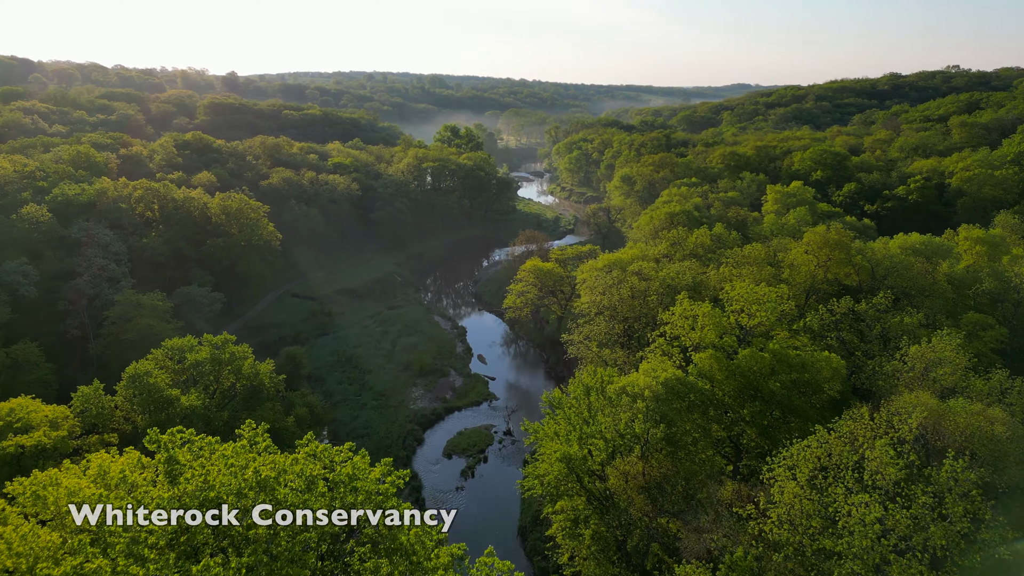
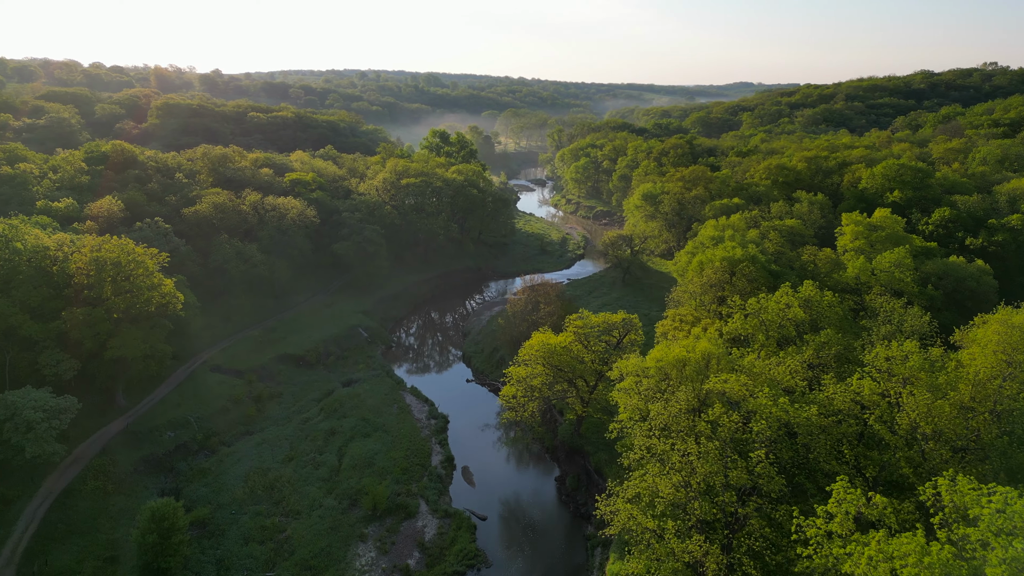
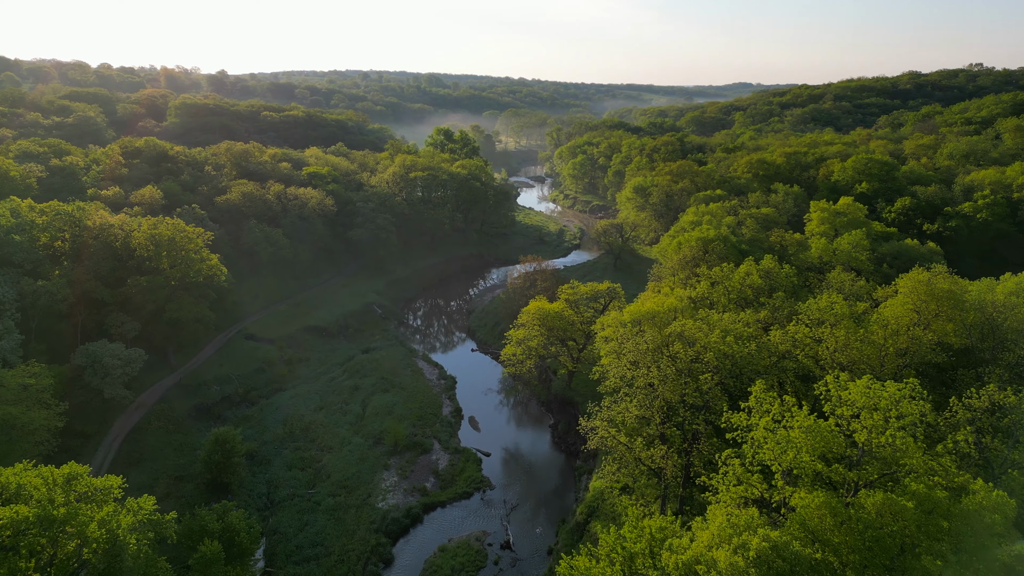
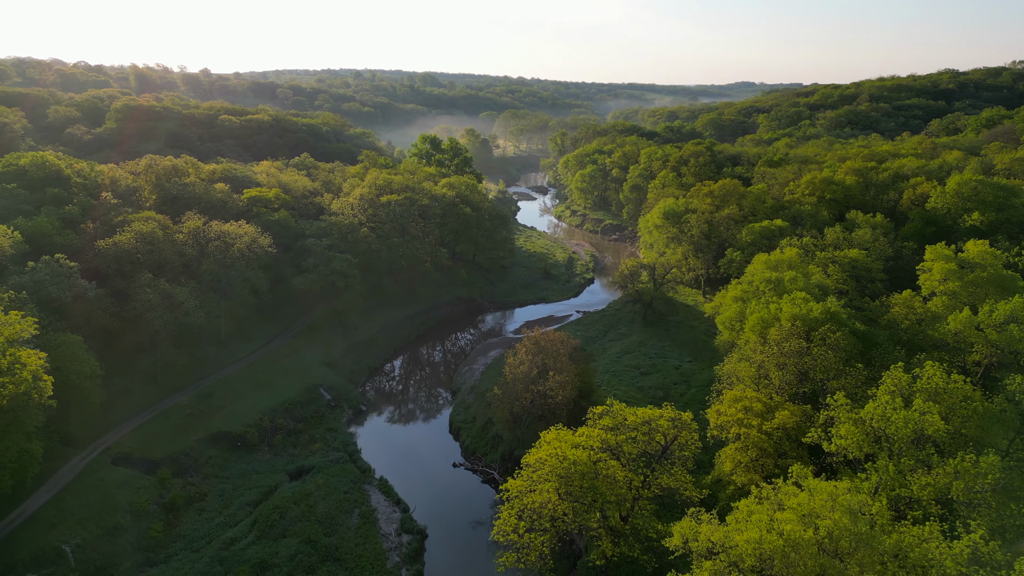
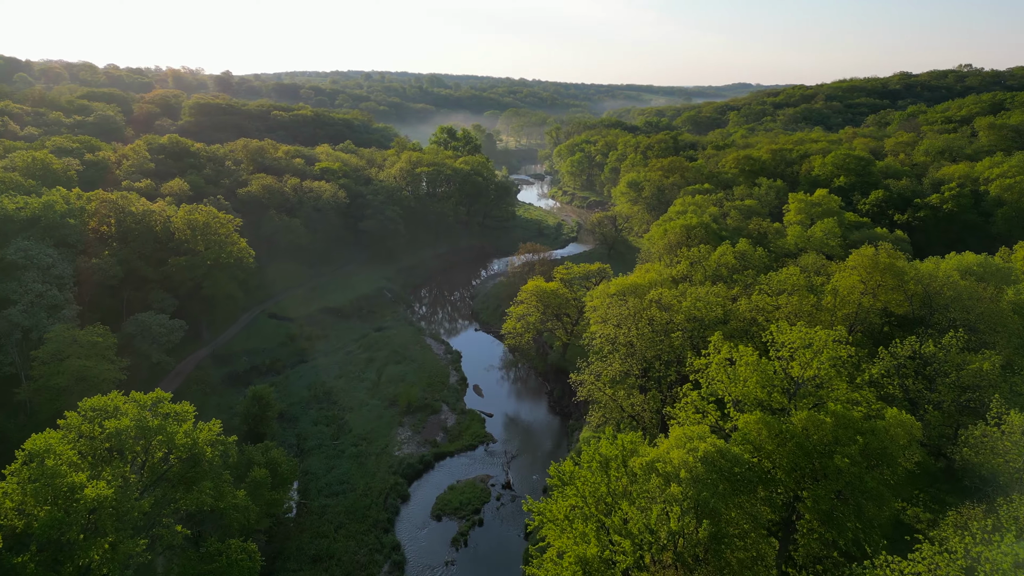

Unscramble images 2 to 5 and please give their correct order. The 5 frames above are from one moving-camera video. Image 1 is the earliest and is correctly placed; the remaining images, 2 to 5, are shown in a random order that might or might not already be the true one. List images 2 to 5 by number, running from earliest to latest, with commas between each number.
5, 3, 2, 4
